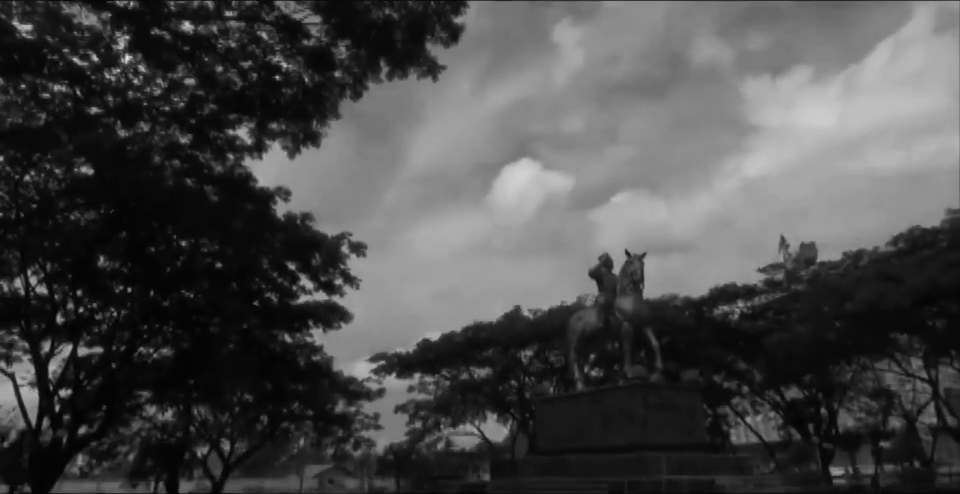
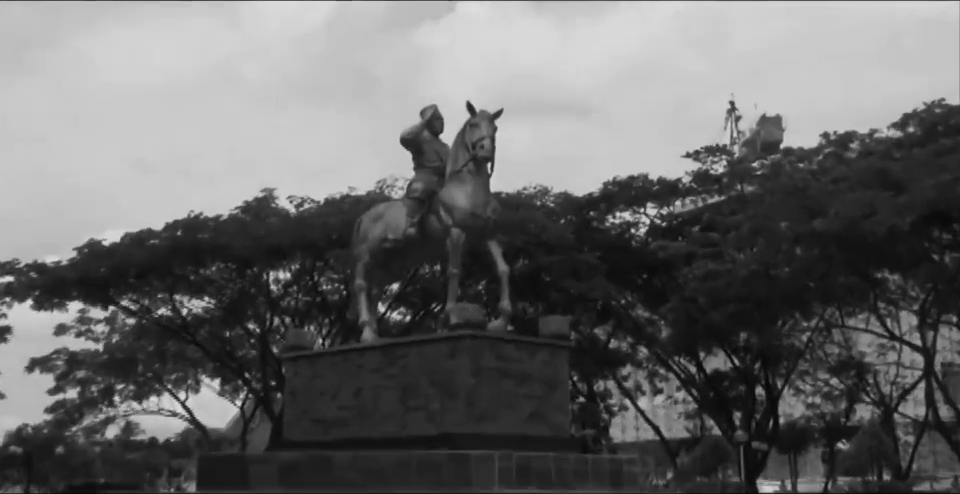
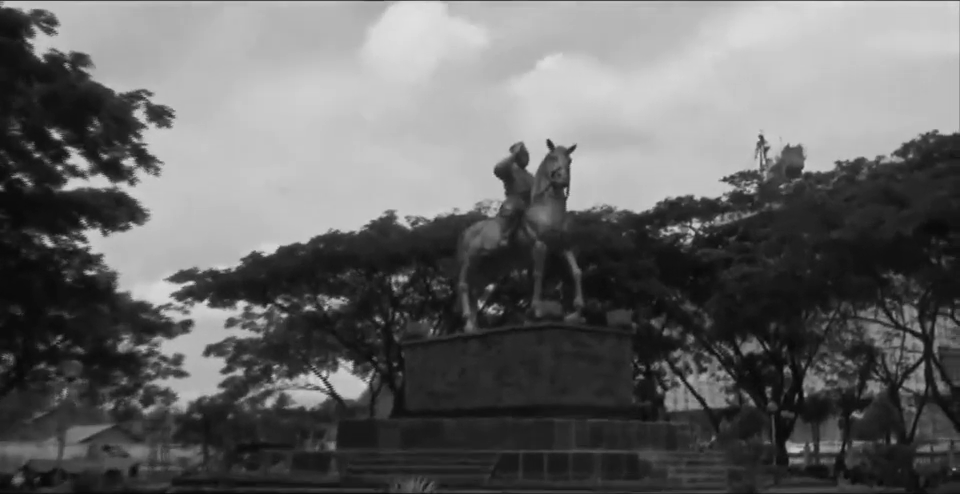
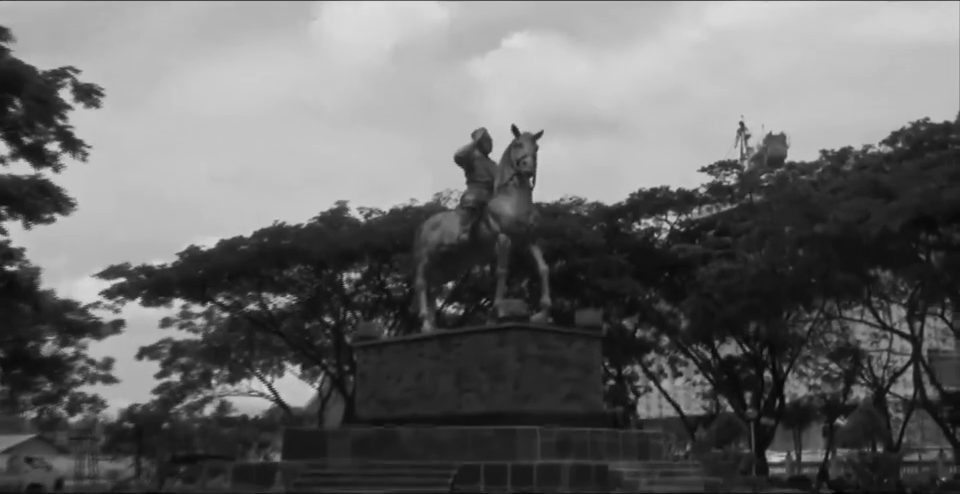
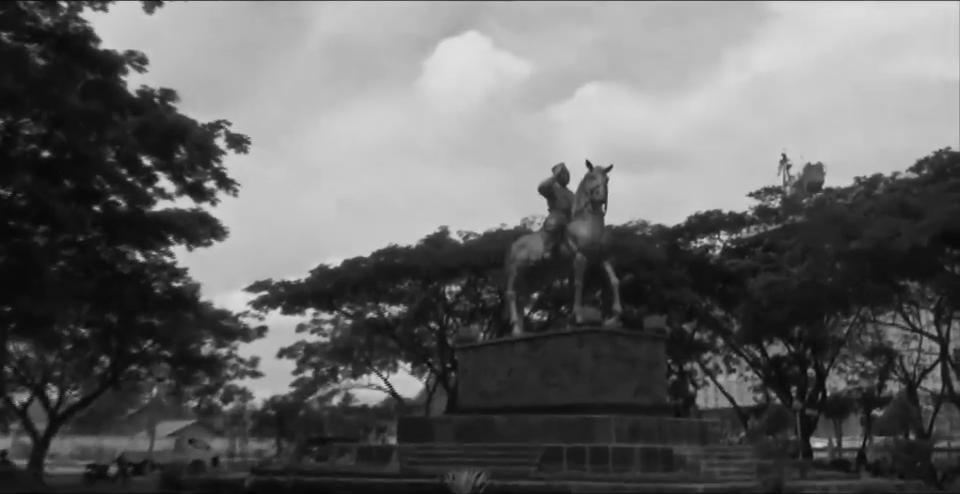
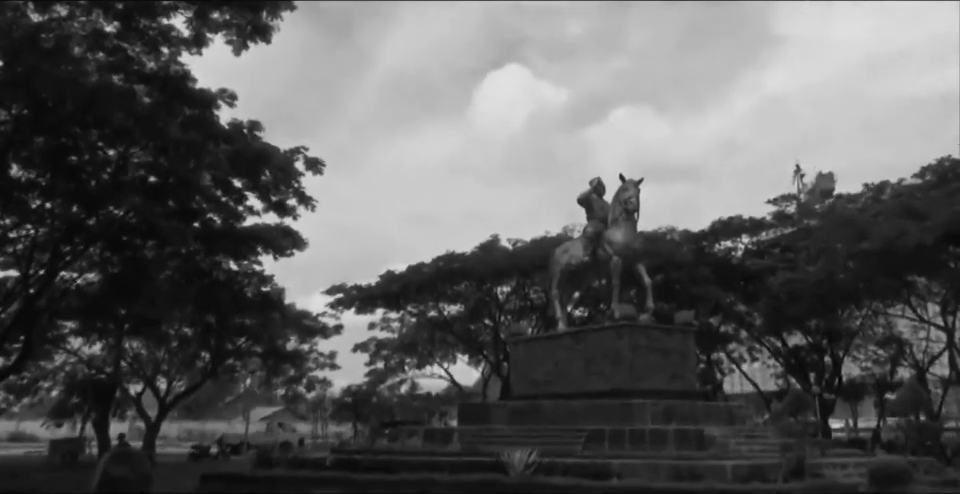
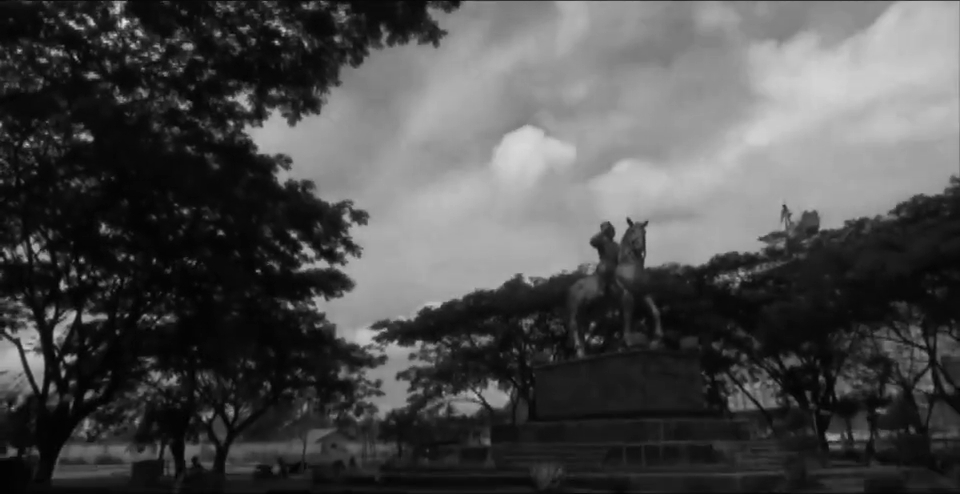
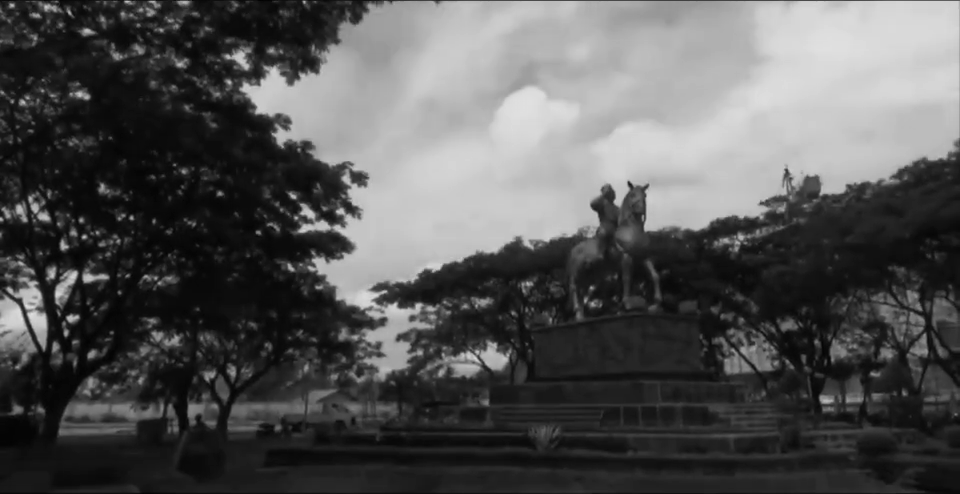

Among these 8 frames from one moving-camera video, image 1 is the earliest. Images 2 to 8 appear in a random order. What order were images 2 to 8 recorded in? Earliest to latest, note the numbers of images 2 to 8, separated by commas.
7, 8, 6, 5, 3, 4, 2
